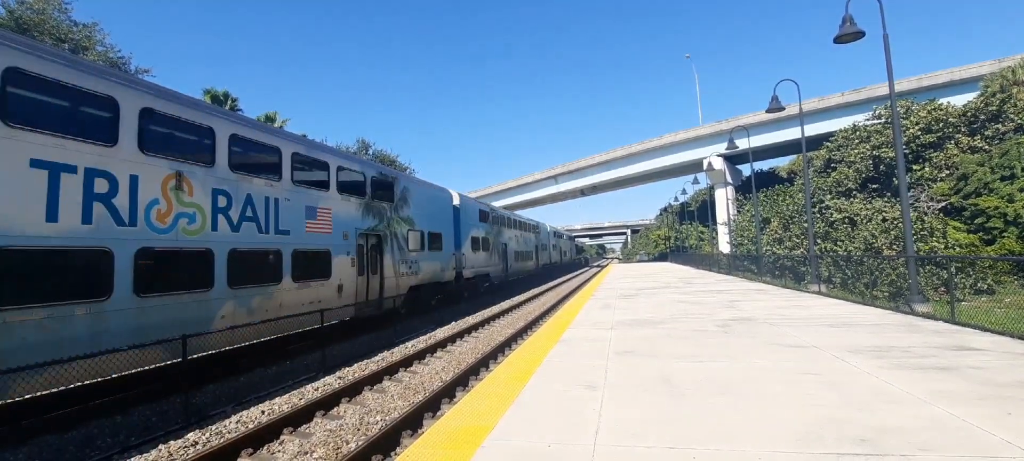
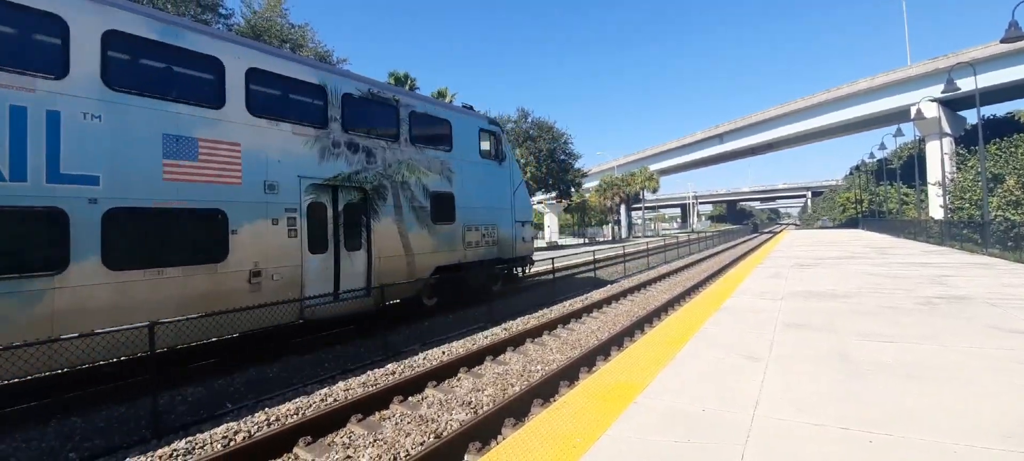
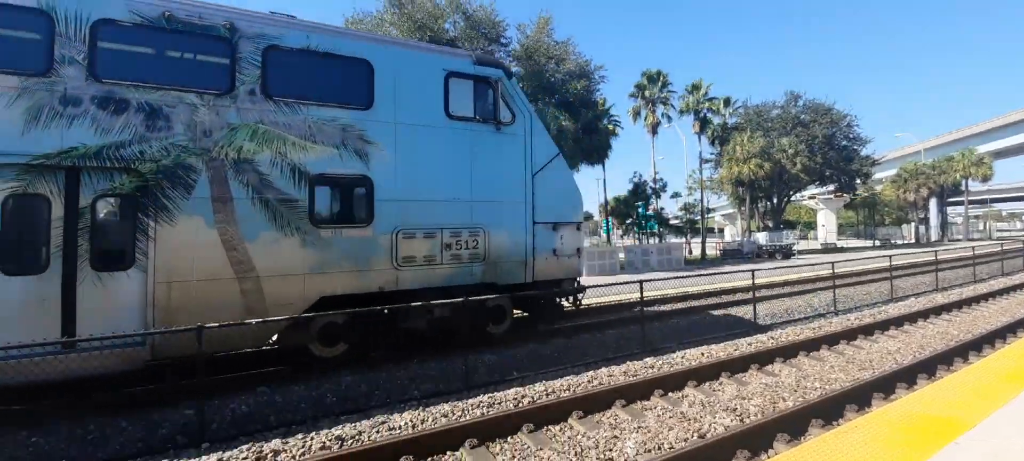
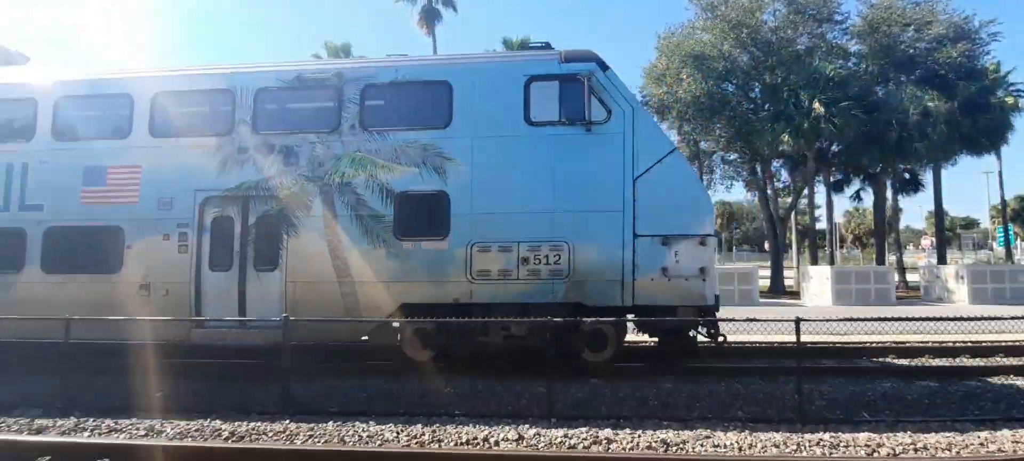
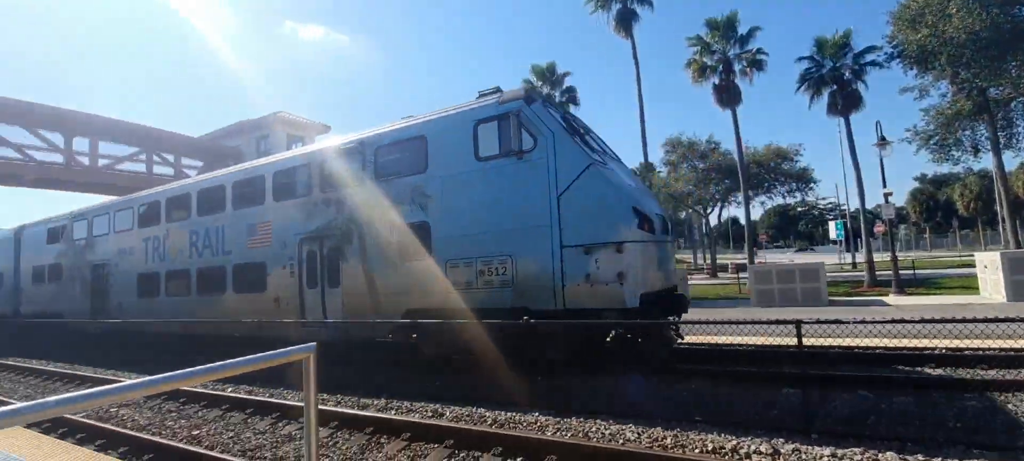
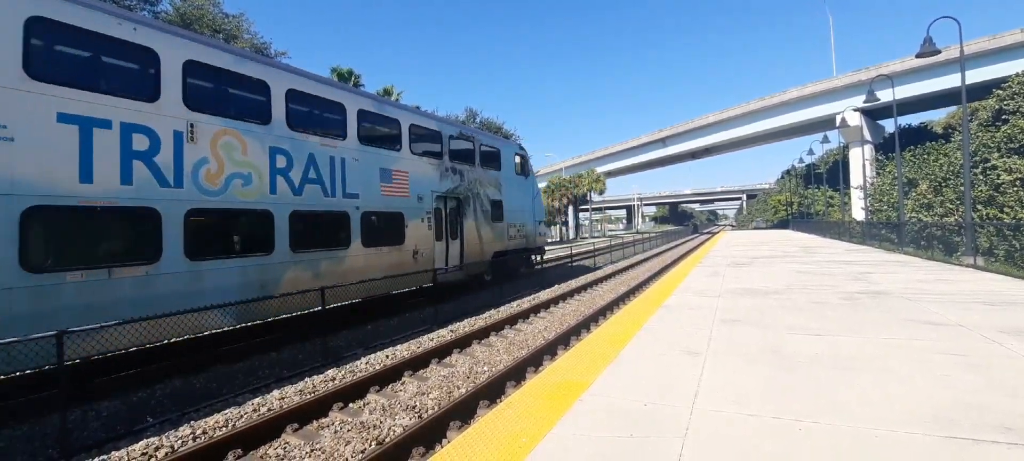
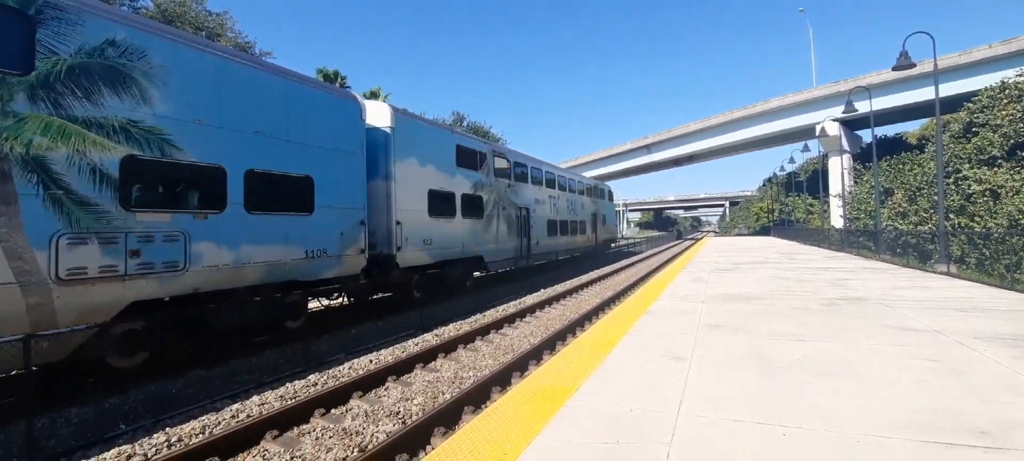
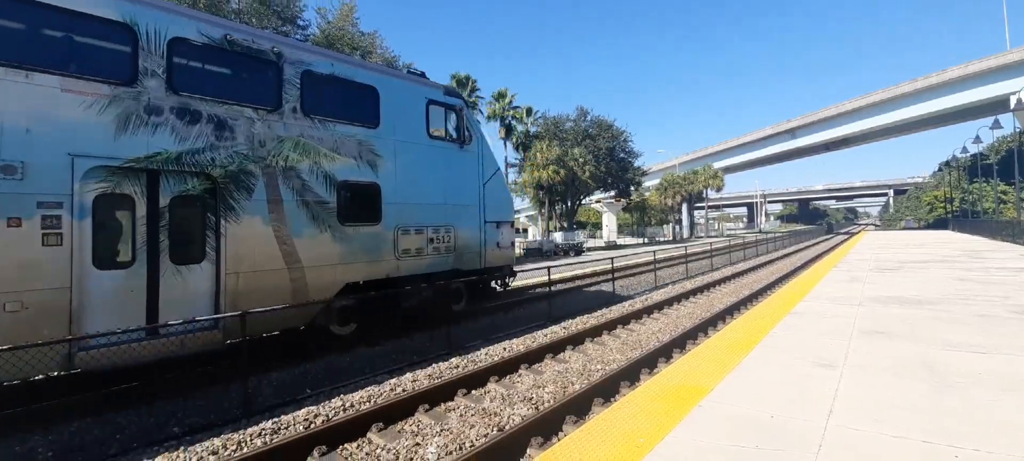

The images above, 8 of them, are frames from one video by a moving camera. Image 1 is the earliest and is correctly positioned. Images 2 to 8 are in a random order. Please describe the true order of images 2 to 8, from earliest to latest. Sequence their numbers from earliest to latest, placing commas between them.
7, 6, 2, 8, 3, 4, 5
